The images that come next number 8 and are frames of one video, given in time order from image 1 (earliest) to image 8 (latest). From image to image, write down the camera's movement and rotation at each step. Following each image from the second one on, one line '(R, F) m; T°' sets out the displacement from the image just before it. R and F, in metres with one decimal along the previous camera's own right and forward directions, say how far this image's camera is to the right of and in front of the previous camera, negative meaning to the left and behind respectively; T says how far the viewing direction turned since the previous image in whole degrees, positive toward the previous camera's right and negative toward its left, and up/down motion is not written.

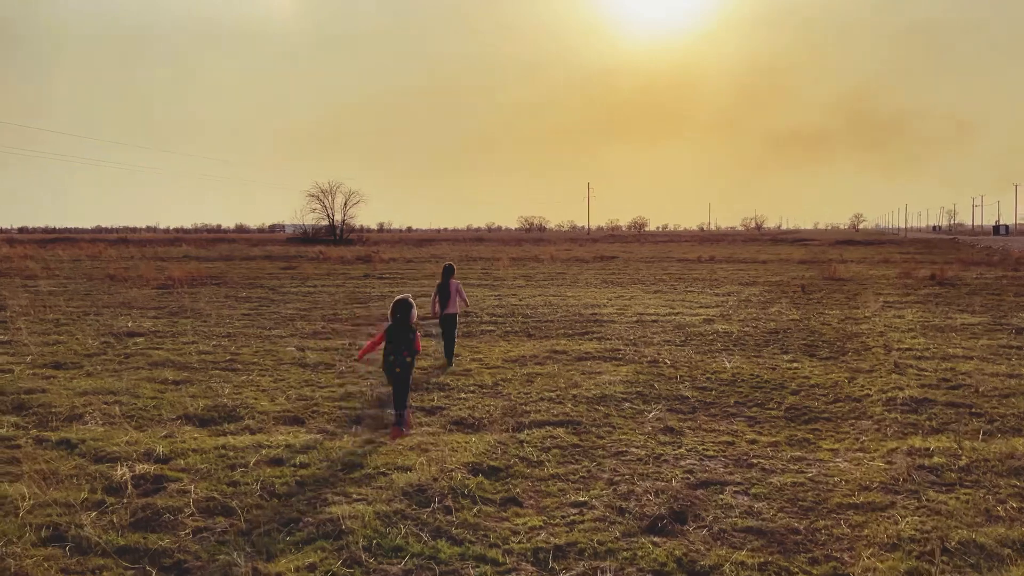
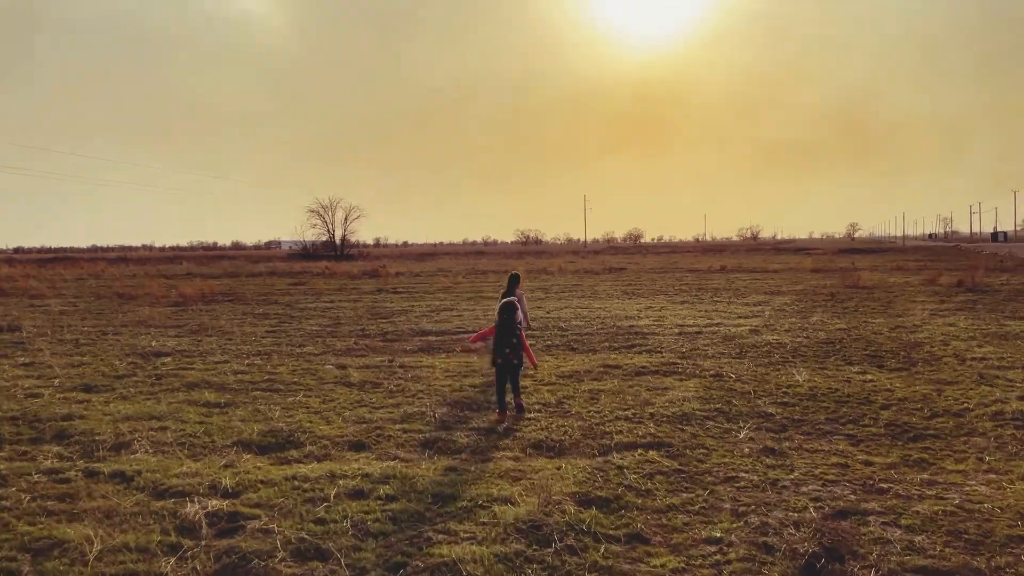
(-0.7, +0.5) m; 0°
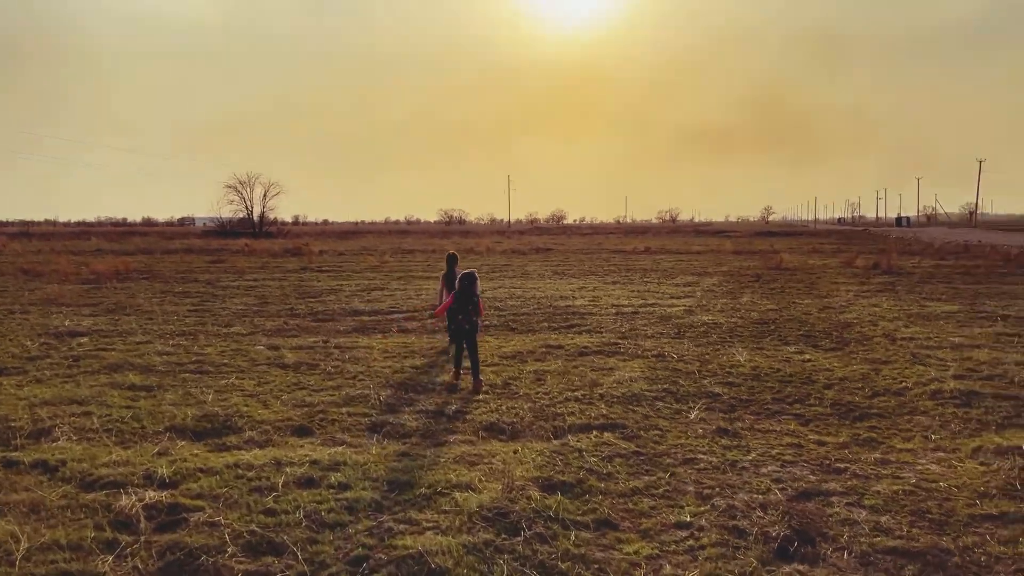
(-0.2, +0.2) m; +5°
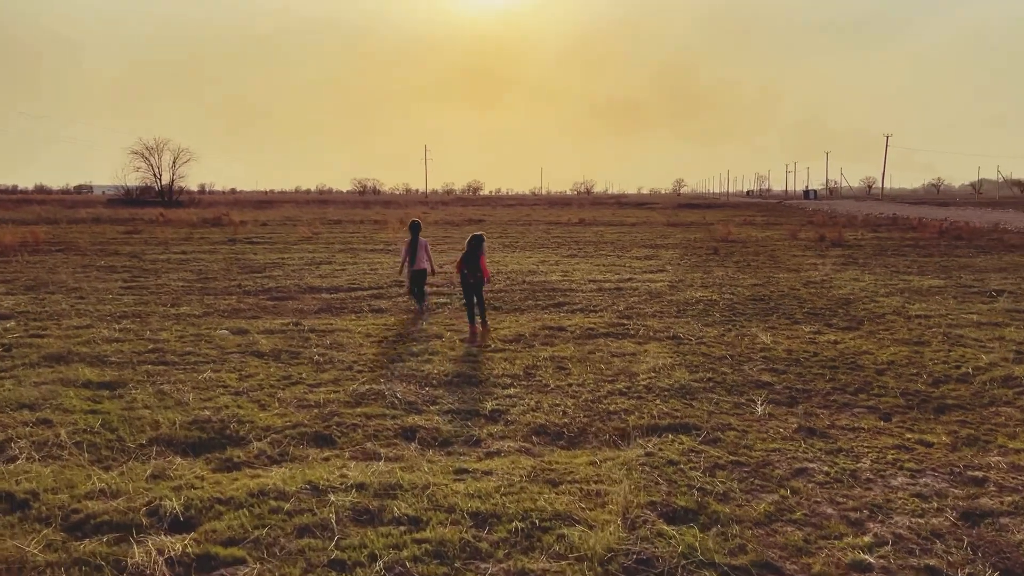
(-0.9, +1.0) m; +6°
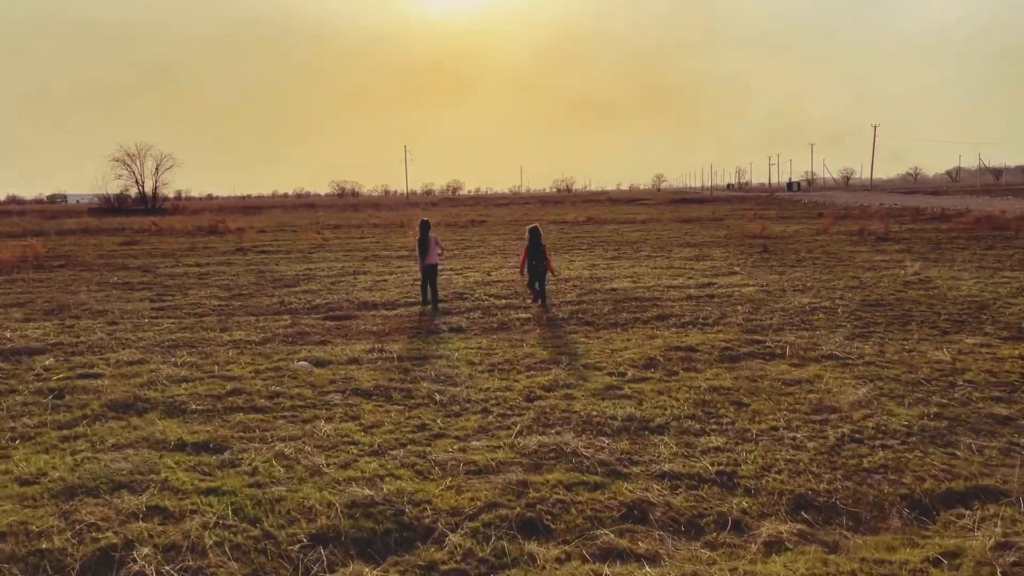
(-1.4, +1.3) m; +1°
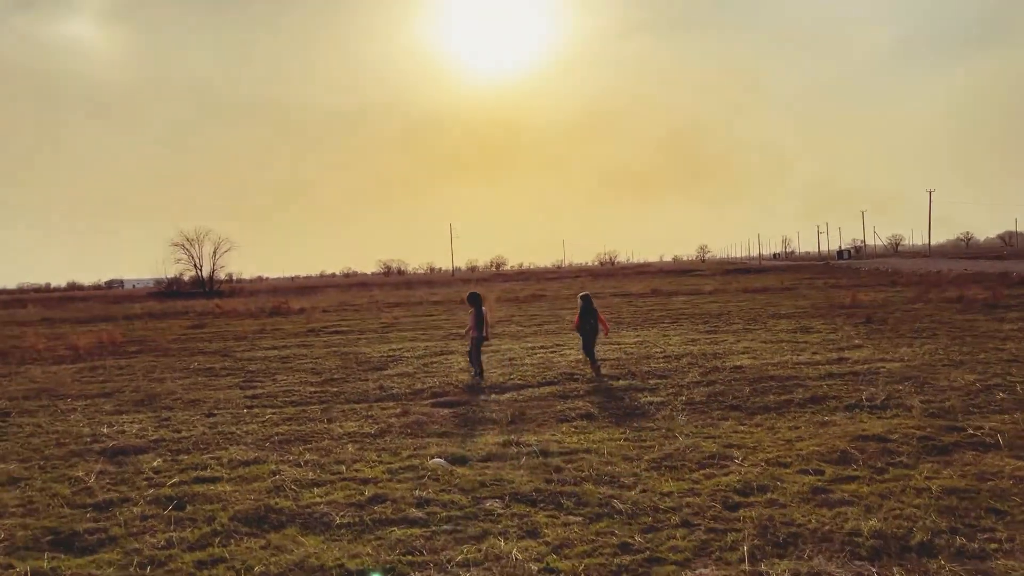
(-1.0, +0.9) m; -3°
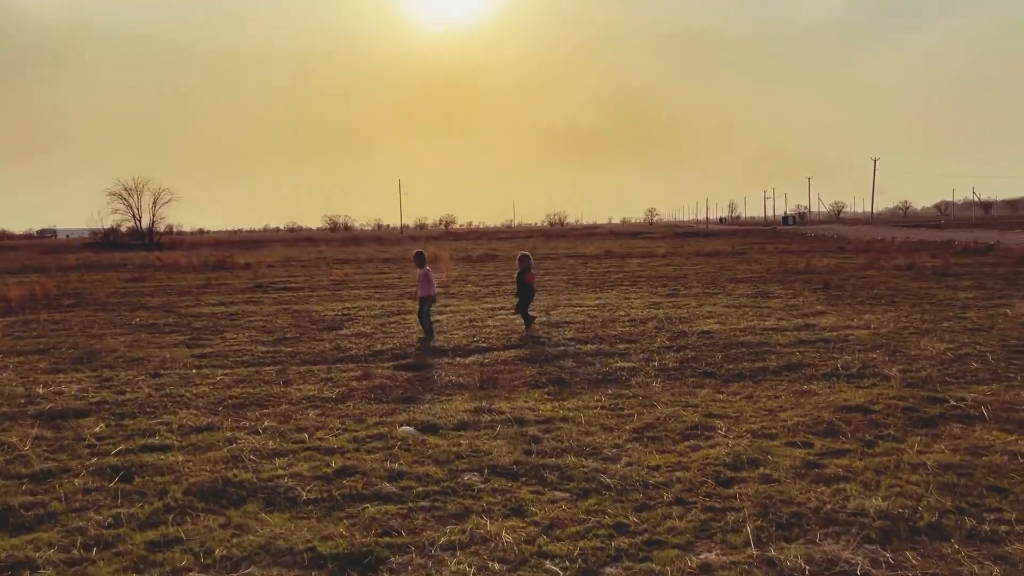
(-0.2, +0.4) m; +4°
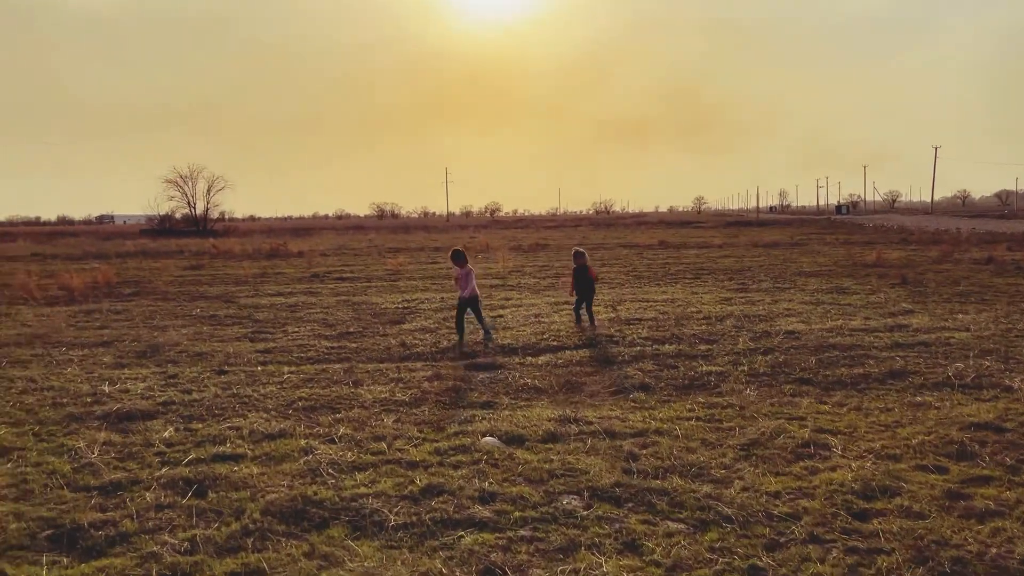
(-0.4, +0.5) m; -3°
